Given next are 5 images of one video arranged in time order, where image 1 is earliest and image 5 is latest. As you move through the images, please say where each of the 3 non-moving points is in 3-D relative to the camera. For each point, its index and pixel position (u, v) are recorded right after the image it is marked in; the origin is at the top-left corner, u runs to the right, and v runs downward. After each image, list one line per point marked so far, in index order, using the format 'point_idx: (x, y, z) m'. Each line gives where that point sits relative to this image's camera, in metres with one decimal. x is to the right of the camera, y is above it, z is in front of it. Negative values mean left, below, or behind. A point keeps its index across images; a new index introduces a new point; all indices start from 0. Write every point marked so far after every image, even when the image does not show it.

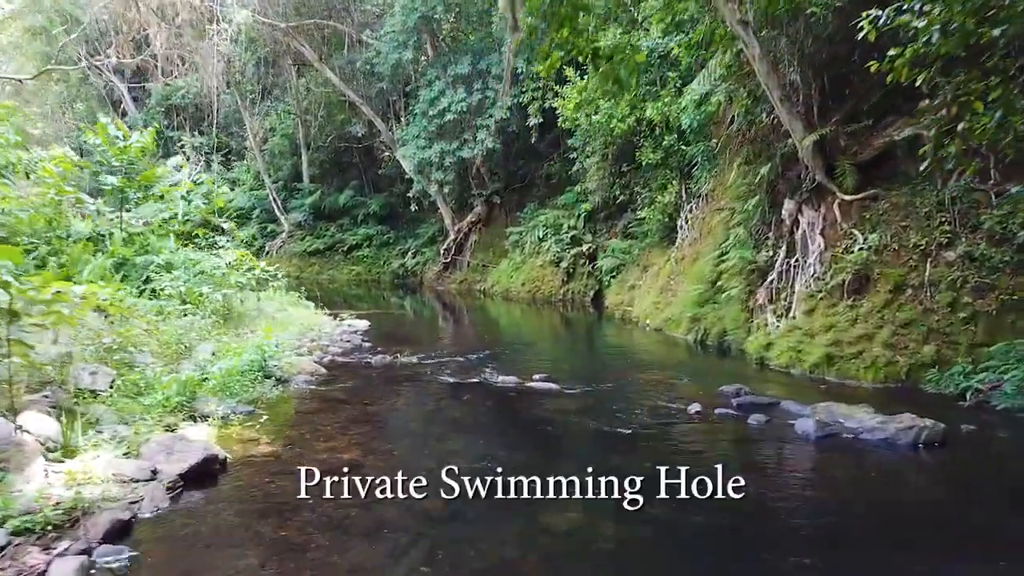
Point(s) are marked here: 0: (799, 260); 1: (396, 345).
0: (+3.3, +0.3, +9.5) m
1: (-1.5, -0.7, +10.3) m
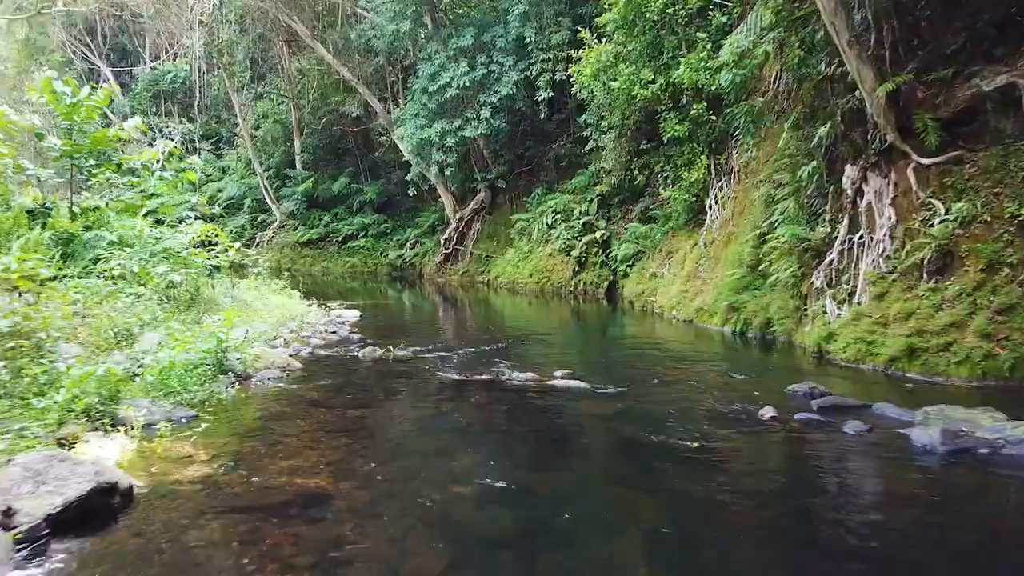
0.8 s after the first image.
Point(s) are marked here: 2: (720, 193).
0: (+3.4, +0.5, +8.1) m
1: (-1.3, -0.5, +8.9) m
2: (+3.2, +1.5, +12.5) m
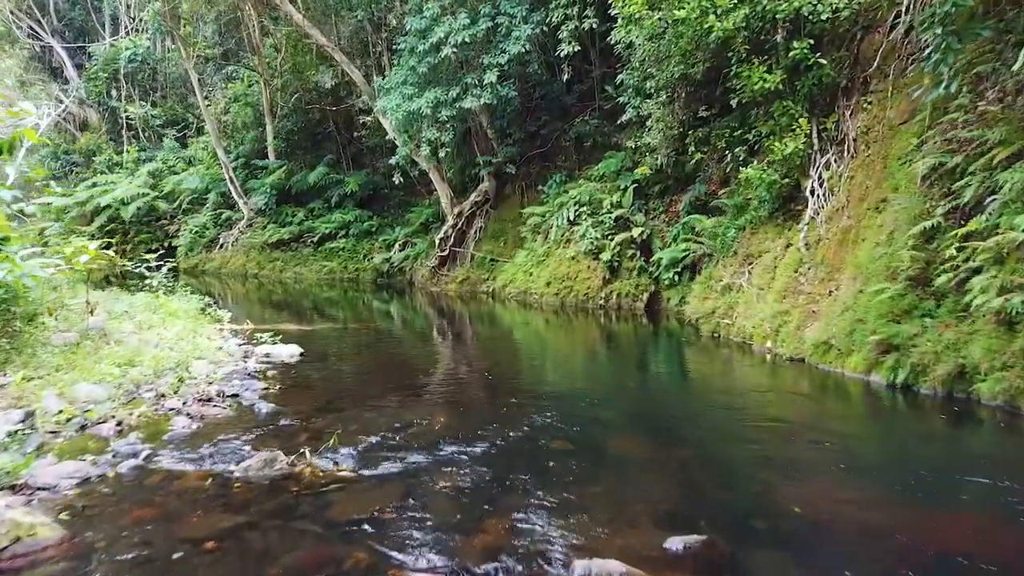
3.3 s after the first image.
0: (+3.6, +0.3, +4.3) m
1: (-1.2, -0.7, +5.1) m
2: (+3.4, +1.3, +8.8) m
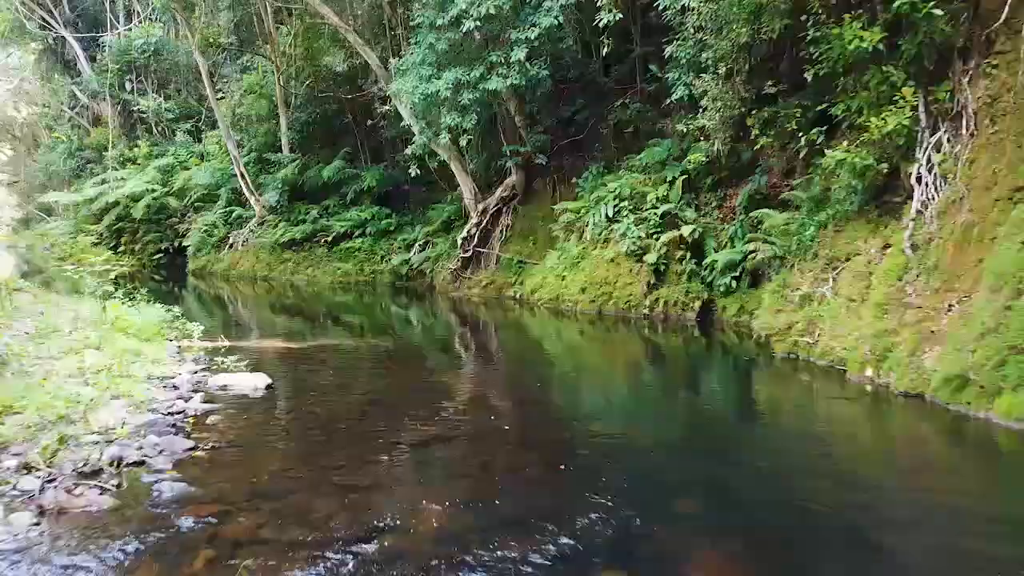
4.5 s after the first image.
0: (+3.7, +0.2, +2.6) m
1: (-1.0, -0.8, +3.5) m
2: (+3.6, +1.2, +7.0) m
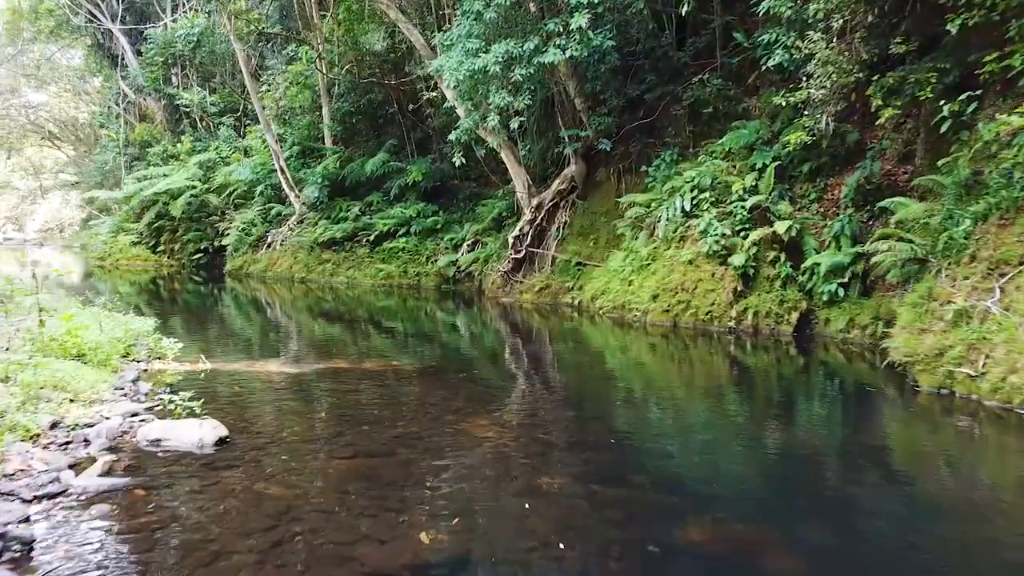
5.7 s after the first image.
0: (+3.8, +0.1, +0.6) m
1: (-0.9, -0.9, +1.9) m
2: (+4.0, +1.1, +5.1) m
